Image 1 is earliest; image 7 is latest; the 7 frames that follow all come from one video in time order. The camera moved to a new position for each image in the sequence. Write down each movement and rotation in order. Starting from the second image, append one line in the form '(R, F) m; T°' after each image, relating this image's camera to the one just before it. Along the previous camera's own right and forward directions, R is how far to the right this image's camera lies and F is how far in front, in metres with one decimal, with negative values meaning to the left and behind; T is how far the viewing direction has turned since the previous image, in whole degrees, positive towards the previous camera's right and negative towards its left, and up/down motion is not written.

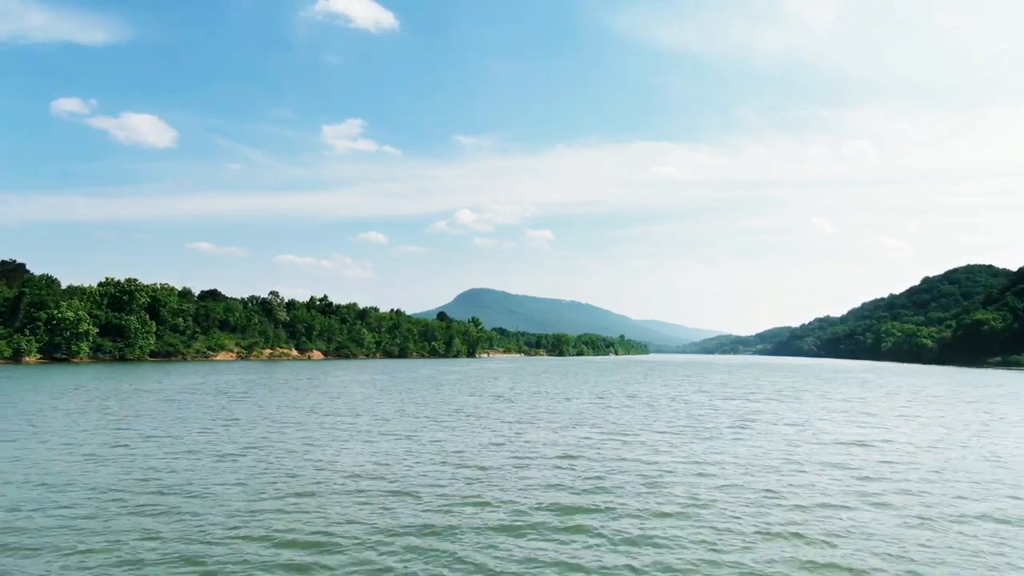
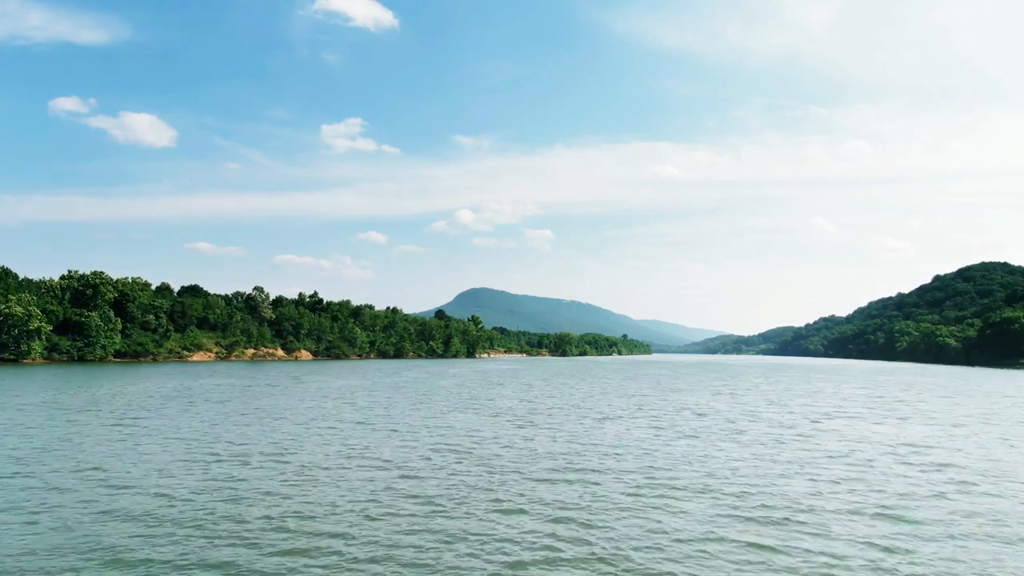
(-0.5, +8.9) m; 0°
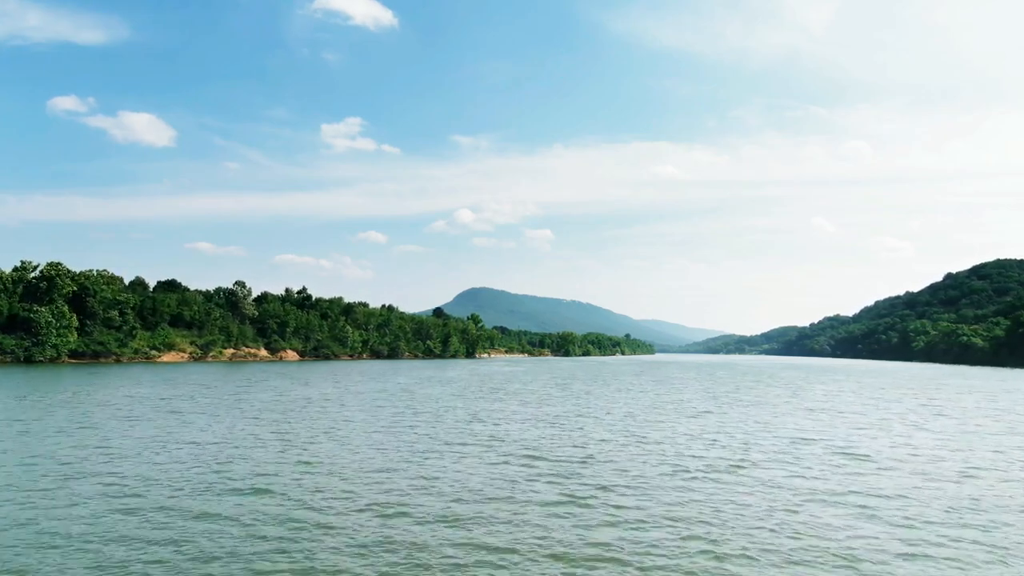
(-0.5, +9.1) m; 0°
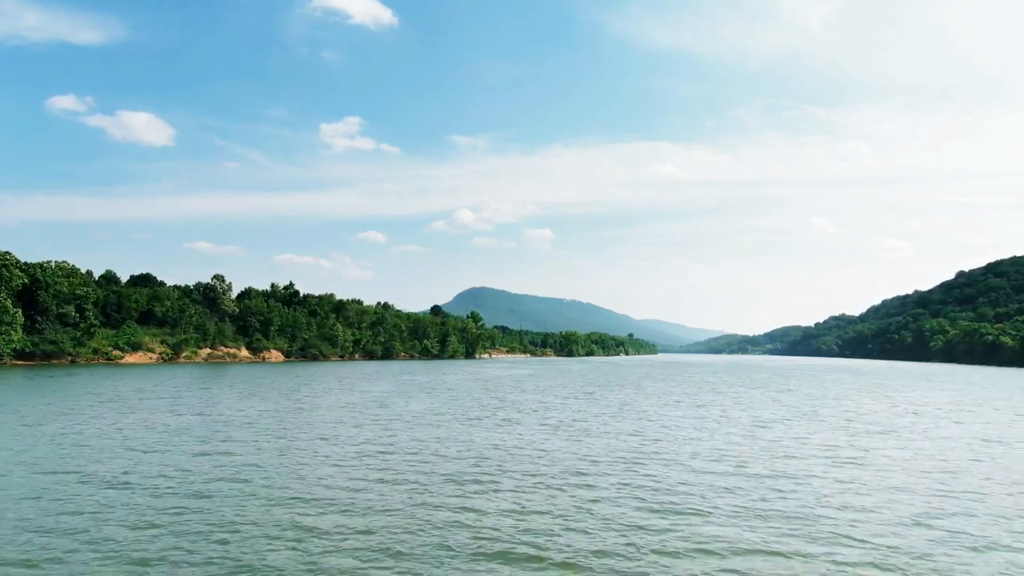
(-0.6, +9.0) m; 0°
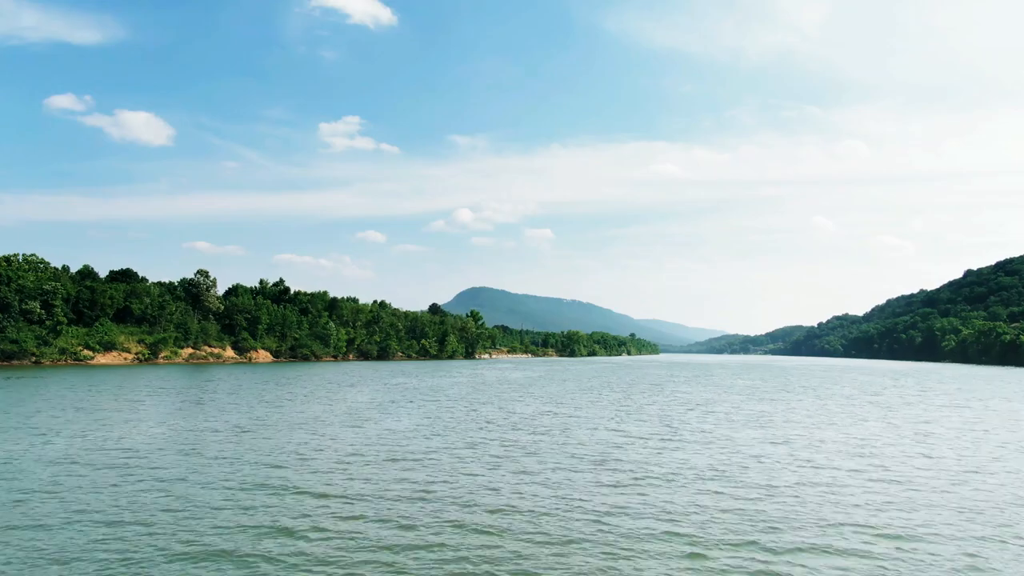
(-0.4, +5.9) m; 0°
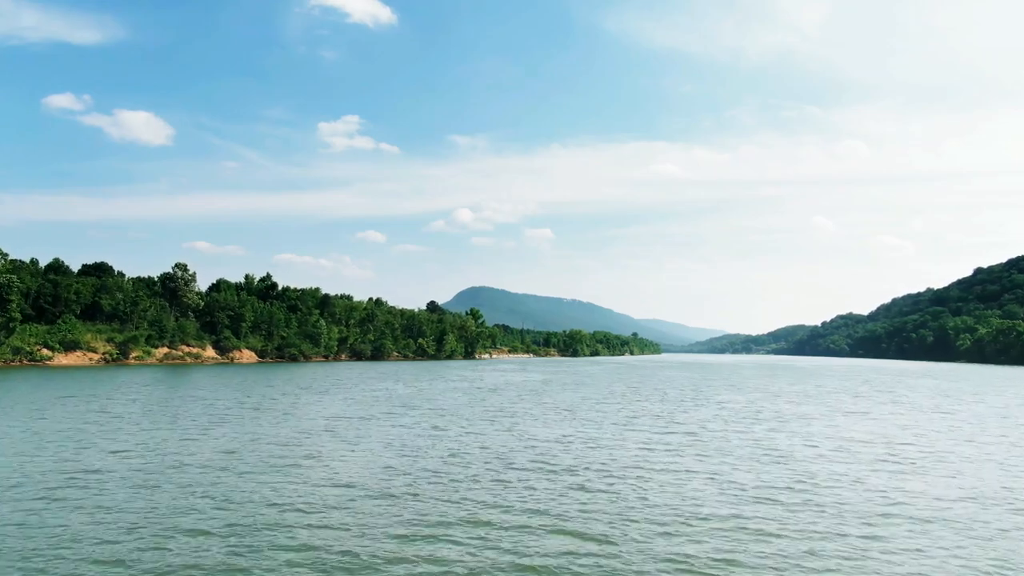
(-0.3, +6.7) m; 0°
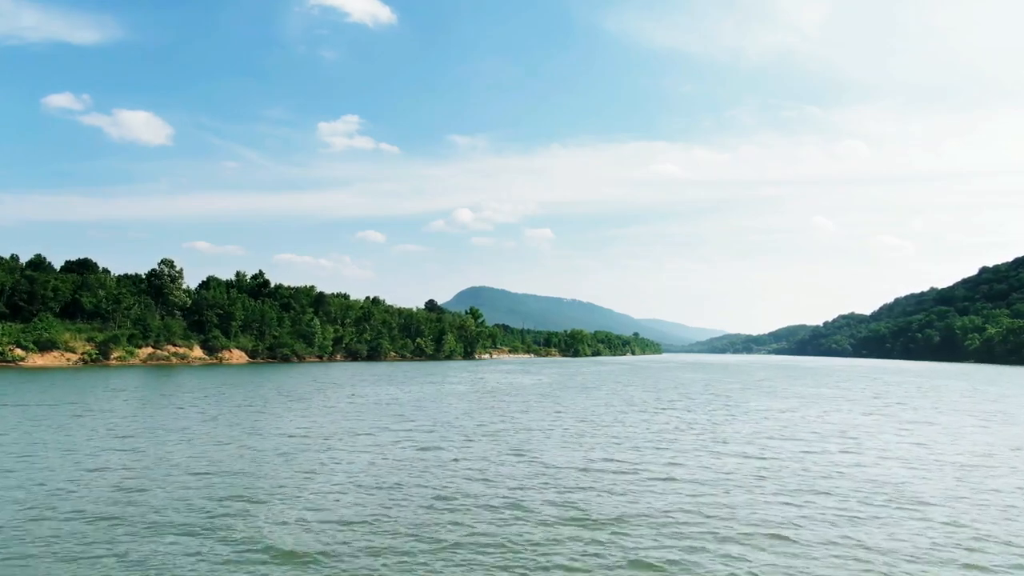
(-0.2, +3.7) m; 0°
